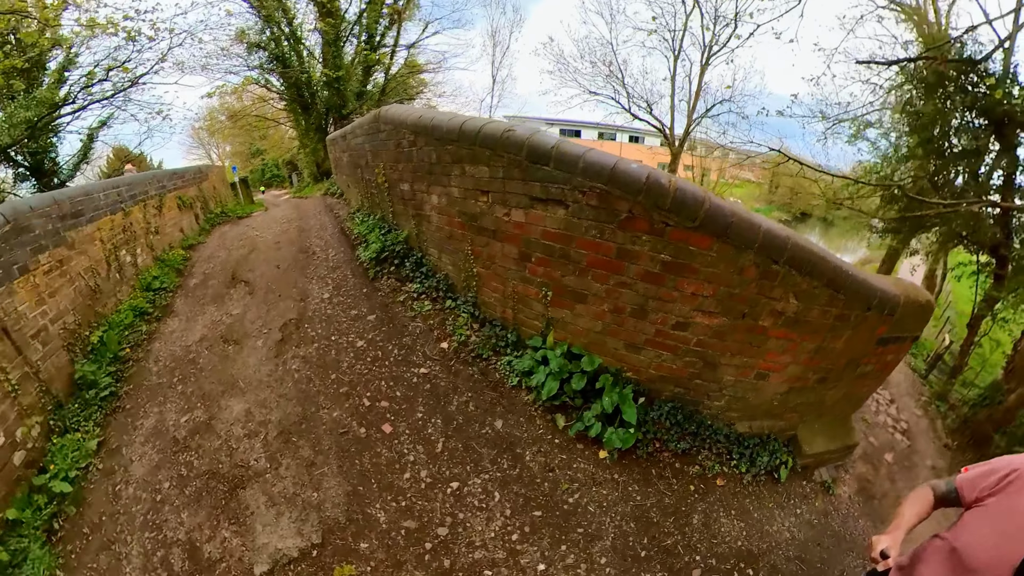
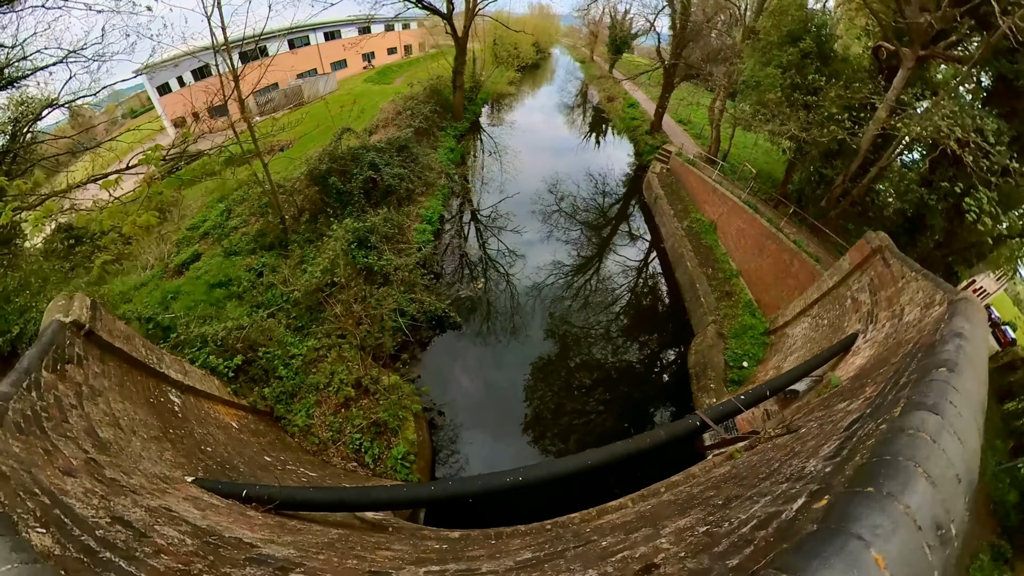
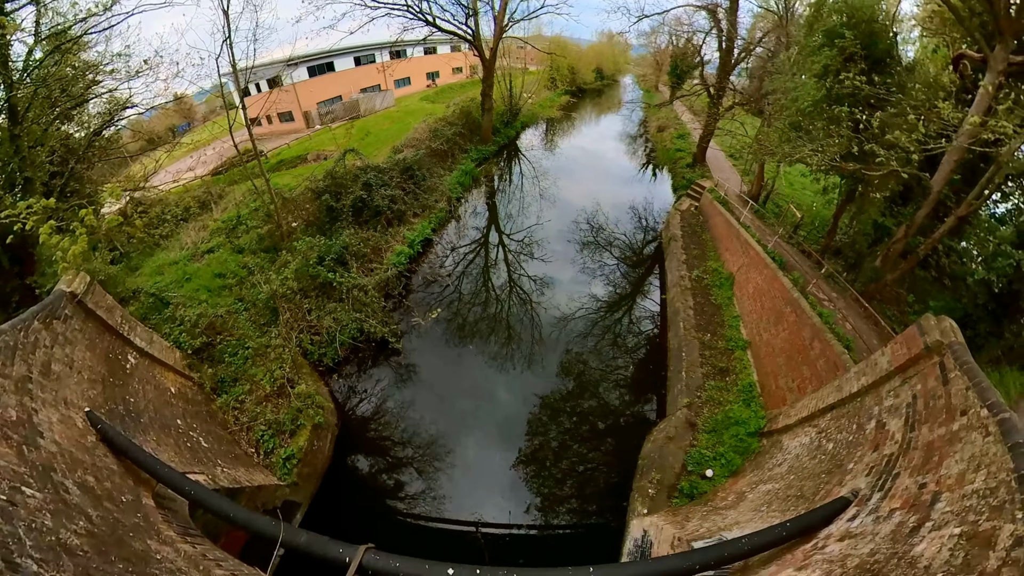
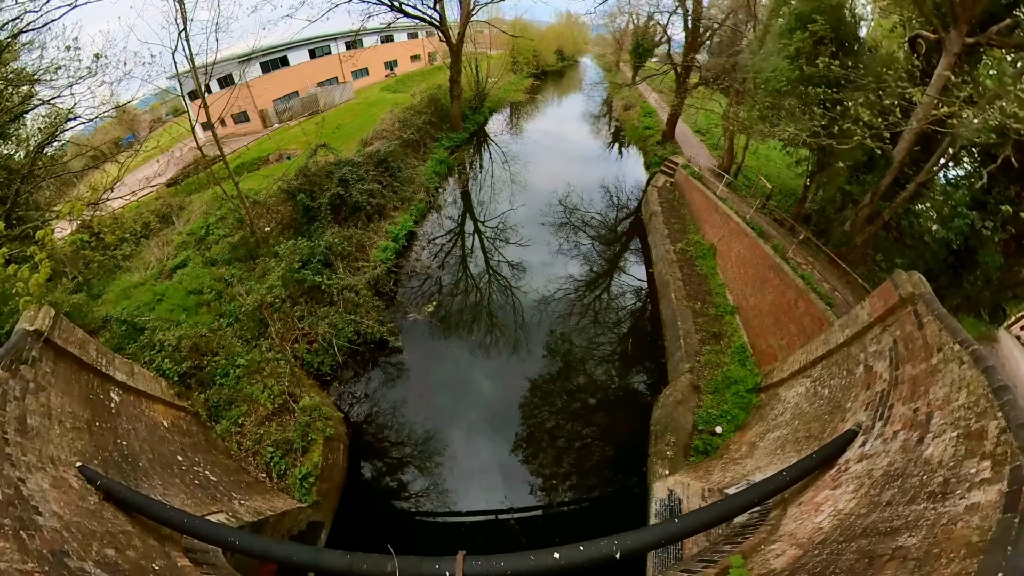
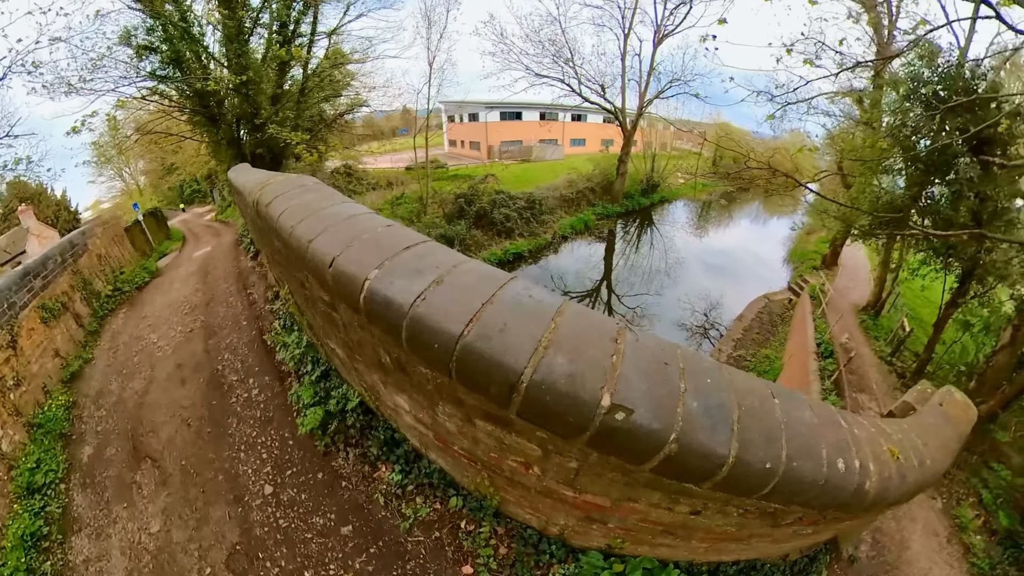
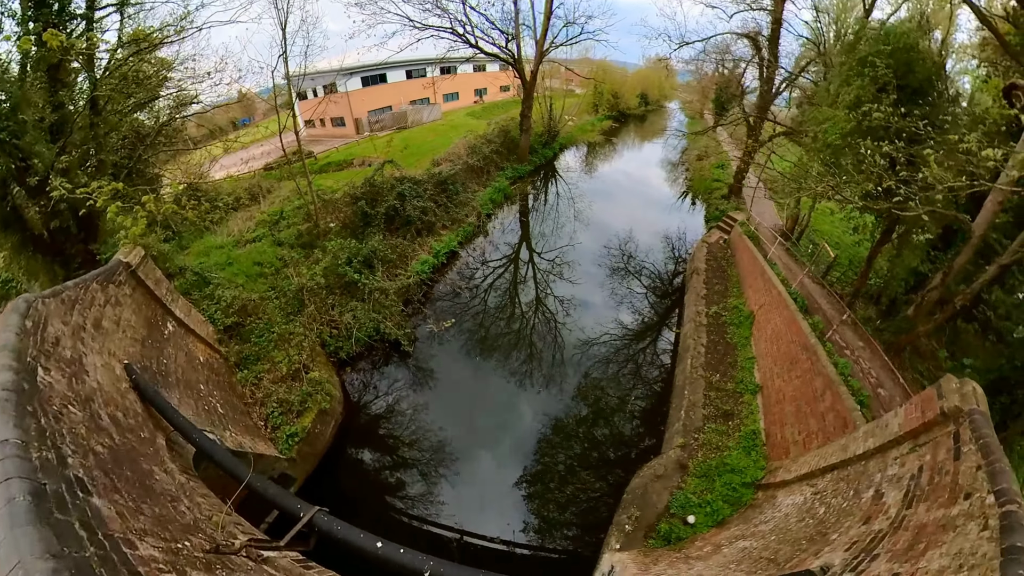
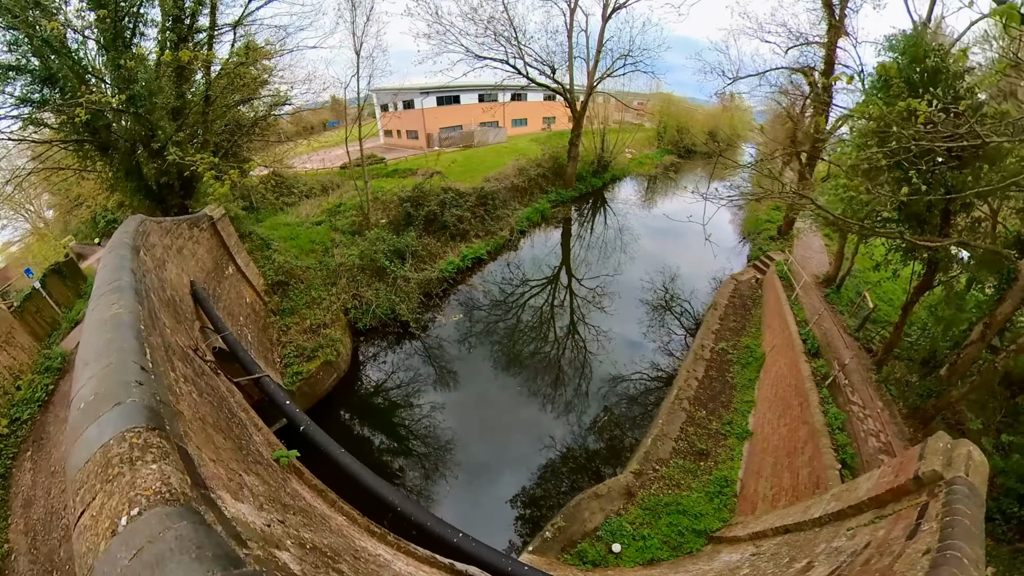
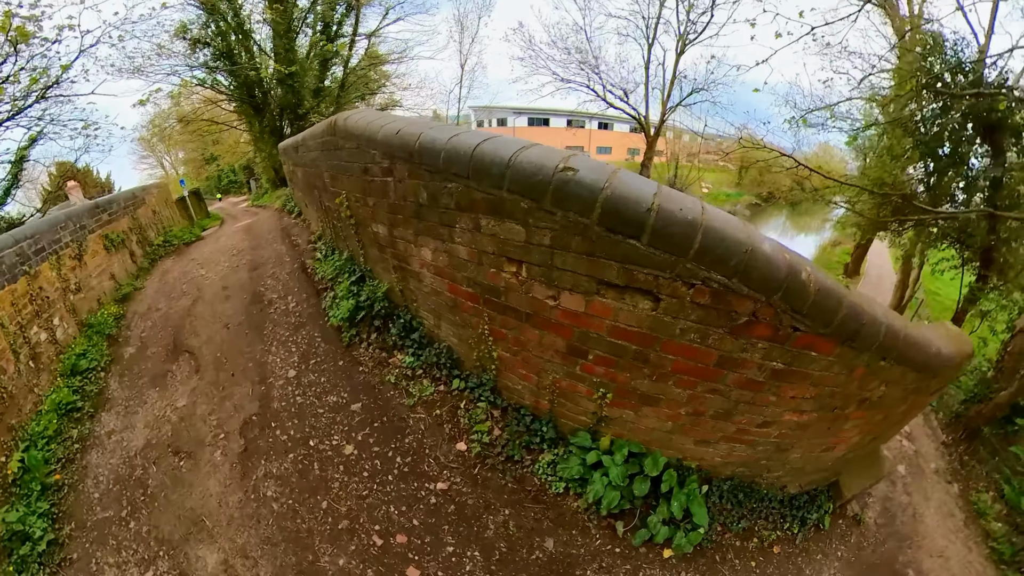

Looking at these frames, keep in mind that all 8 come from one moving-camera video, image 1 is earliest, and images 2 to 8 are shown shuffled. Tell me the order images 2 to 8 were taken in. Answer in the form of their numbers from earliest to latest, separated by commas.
8, 5, 7, 6, 3, 4, 2
